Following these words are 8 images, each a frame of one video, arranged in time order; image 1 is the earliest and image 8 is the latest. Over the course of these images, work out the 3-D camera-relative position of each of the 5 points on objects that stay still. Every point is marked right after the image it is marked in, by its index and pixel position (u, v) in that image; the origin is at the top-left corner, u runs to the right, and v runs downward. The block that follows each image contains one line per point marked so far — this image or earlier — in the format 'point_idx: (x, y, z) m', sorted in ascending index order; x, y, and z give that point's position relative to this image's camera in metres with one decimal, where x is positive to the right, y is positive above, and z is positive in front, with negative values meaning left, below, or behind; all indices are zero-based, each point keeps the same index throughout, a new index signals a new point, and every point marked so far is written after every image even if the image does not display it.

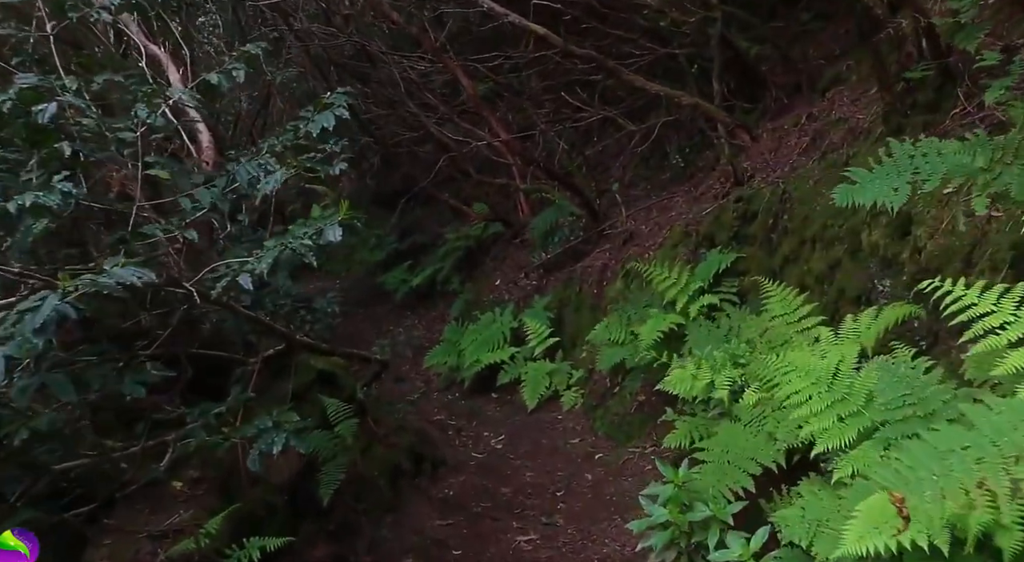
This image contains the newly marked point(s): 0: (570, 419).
0: (+0.6, -1.3, +8.6) m
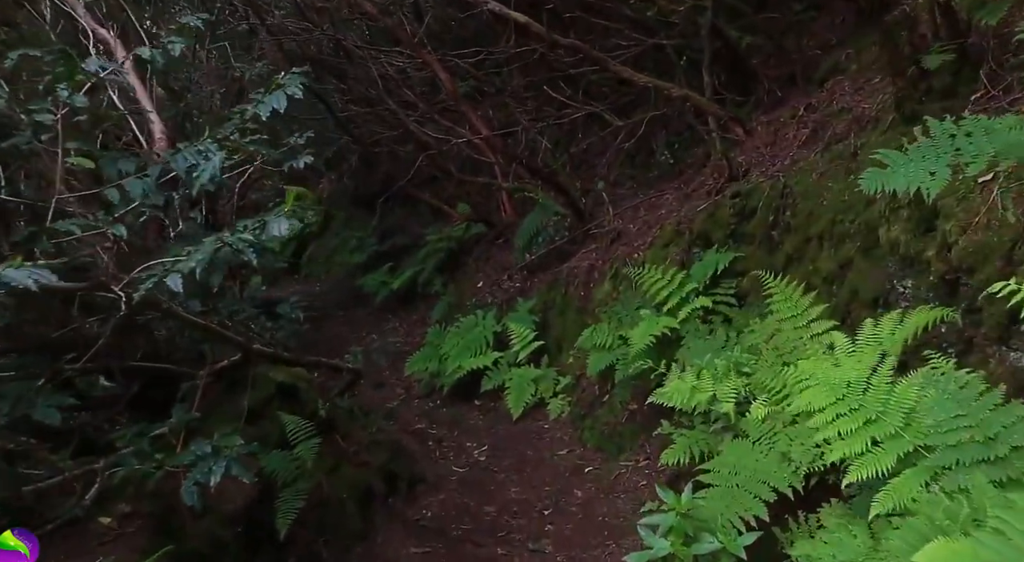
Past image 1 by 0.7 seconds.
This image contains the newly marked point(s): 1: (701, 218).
0: (+0.4, -1.3, +8.2) m
1: (+1.4, +0.5, +6.8) m
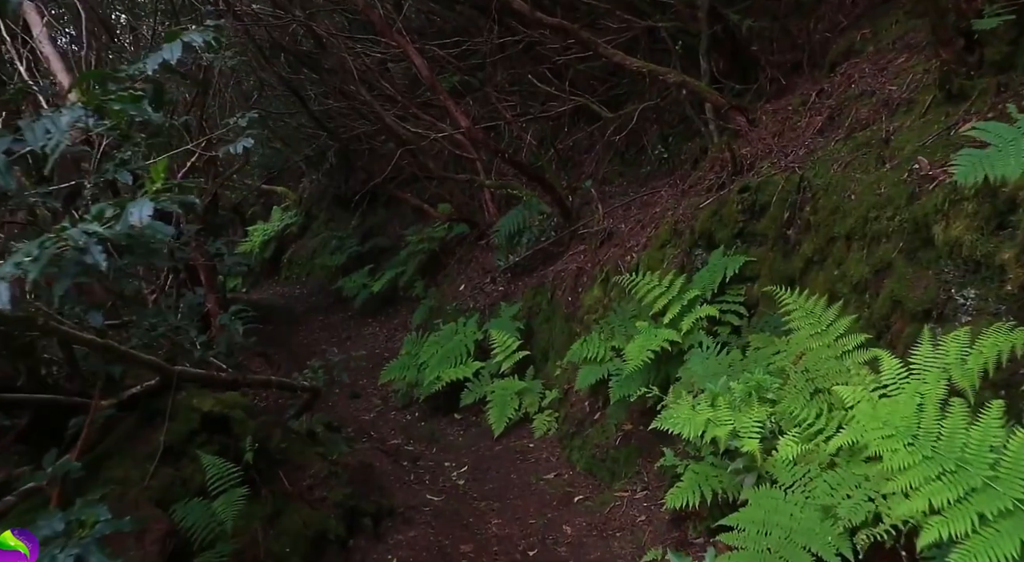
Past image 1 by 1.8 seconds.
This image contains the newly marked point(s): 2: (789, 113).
0: (+0.3, -1.4, +7.4) m
1: (+1.3, +0.4, +6.1) m
2: (+2.0, +1.2, +6.6) m
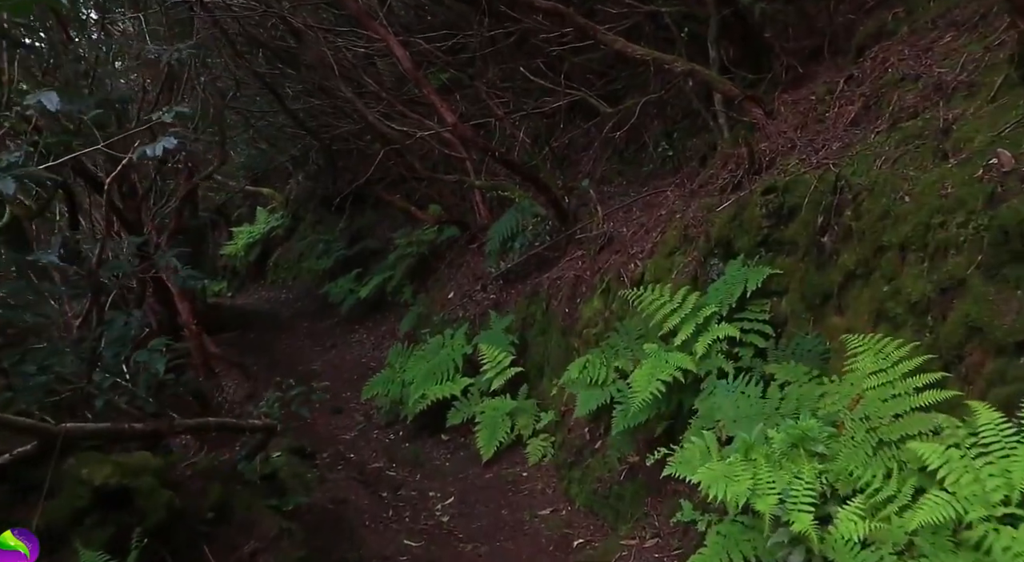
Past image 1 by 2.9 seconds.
0: (+0.2, -1.5, +6.7) m
1: (+1.2, +0.4, +5.4) m
2: (+2.0, +1.2, +5.9) m
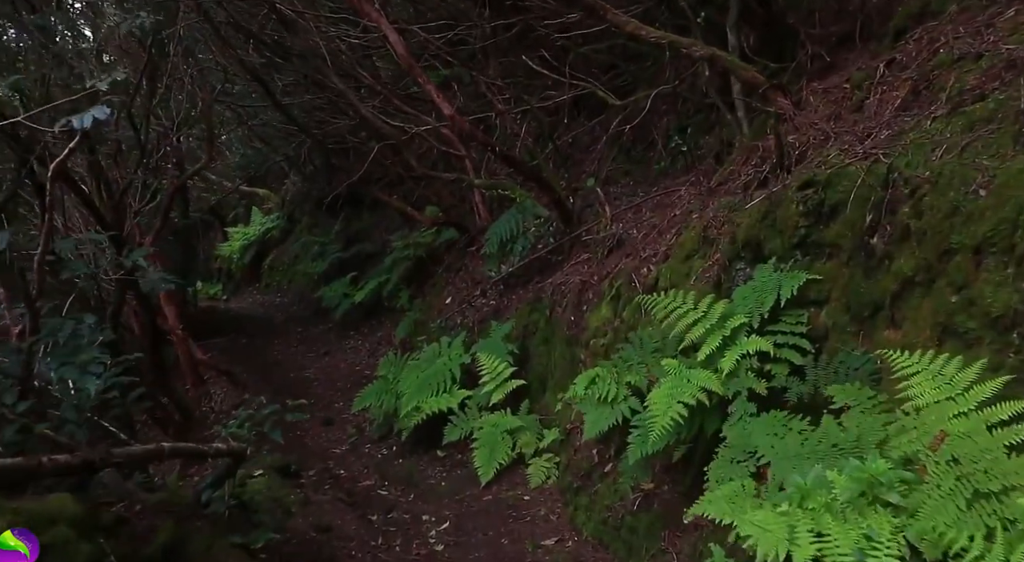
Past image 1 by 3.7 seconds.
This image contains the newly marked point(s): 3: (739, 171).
0: (+0.2, -1.5, +6.1) m
1: (+1.2, +0.3, +4.8) m
2: (+2.0, +1.1, +5.3) m
3: (+1.5, +0.7, +6.0) m
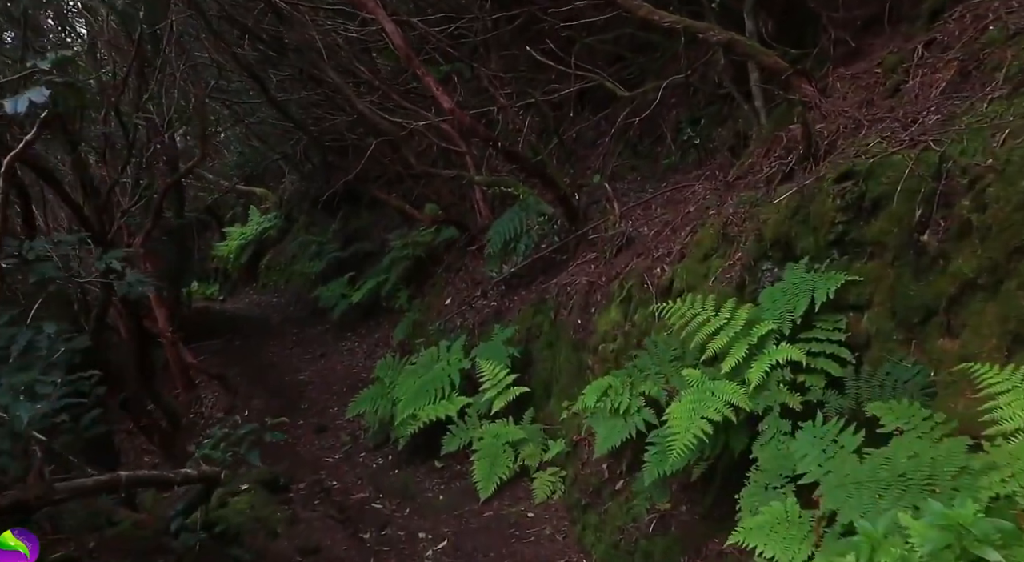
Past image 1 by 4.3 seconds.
0: (+0.2, -1.5, +5.7) m
1: (+1.3, +0.3, +4.4) m
2: (+2.0, +1.1, +4.9) m
3: (+1.5, +0.7, +5.6) m
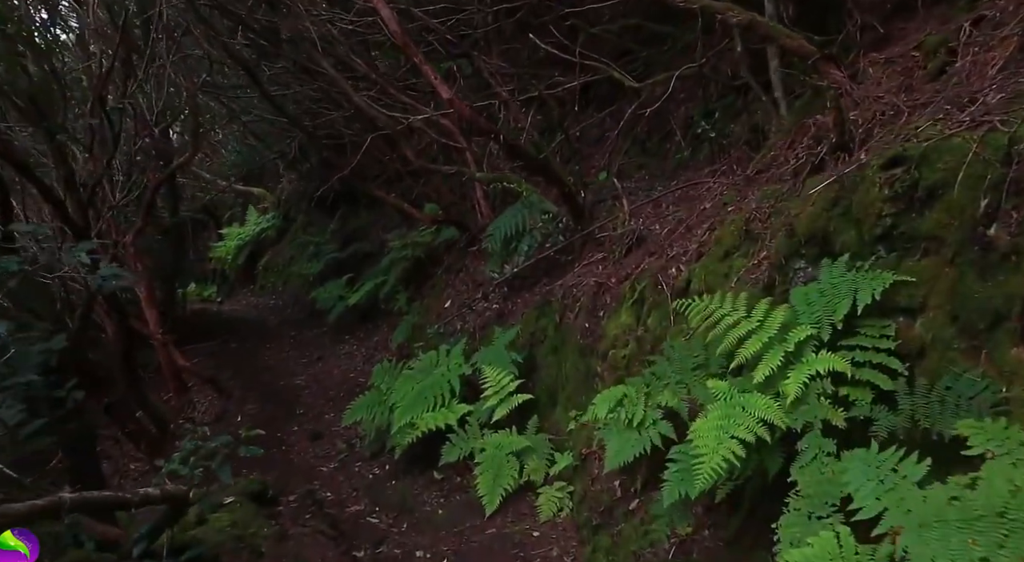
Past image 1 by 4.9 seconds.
0: (+0.2, -1.5, +5.3) m
1: (+1.3, +0.3, +4.0) m
2: (+2.0, +1.1, +4.5) m
3: (+1.6, +0.7, +5.2) m
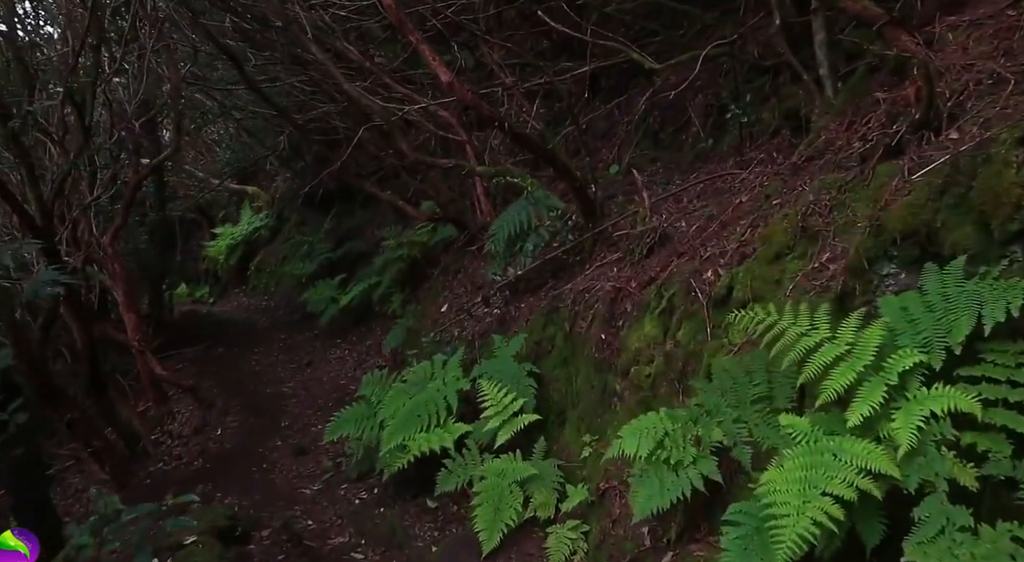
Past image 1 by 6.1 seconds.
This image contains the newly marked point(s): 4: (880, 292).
0: (+0.3, -1.5, +4.5) m
1: (+1.3, +0.3, +3.2) m
2: (+2.1, +1.1, +3.7) m
3: (+1.6, +0.7, +4.4) m
4: (+1.2, -0.1, +3.0) m
